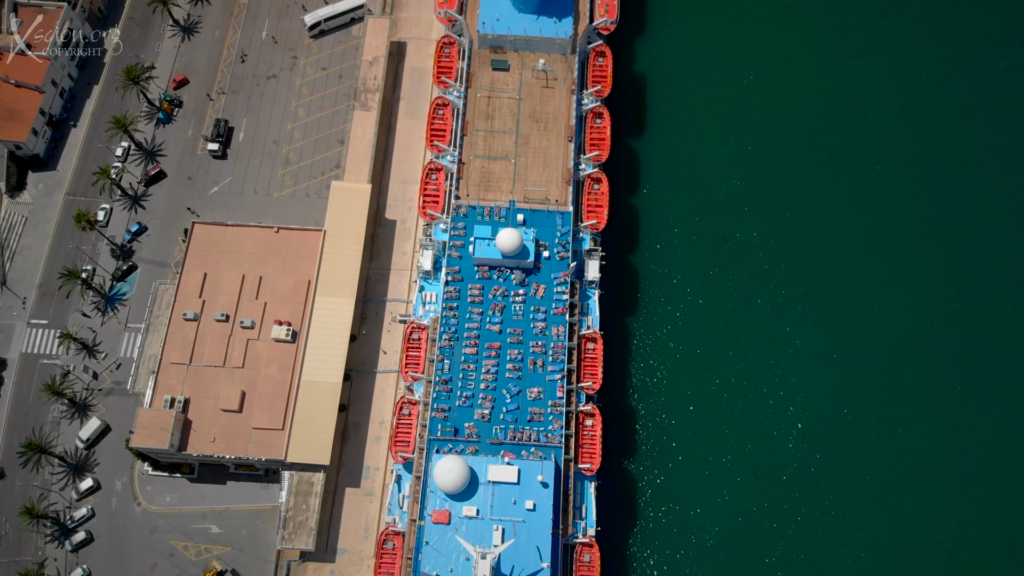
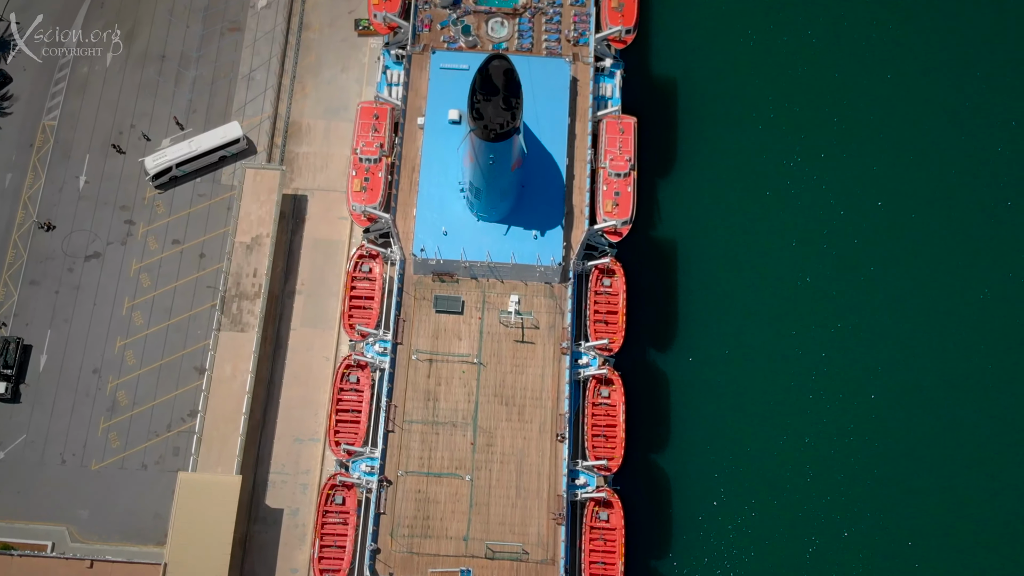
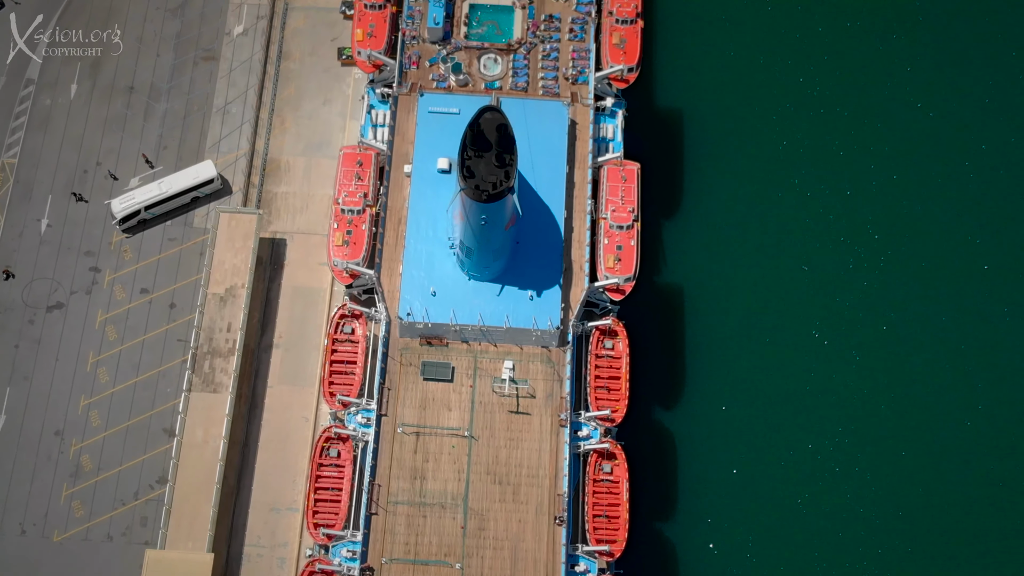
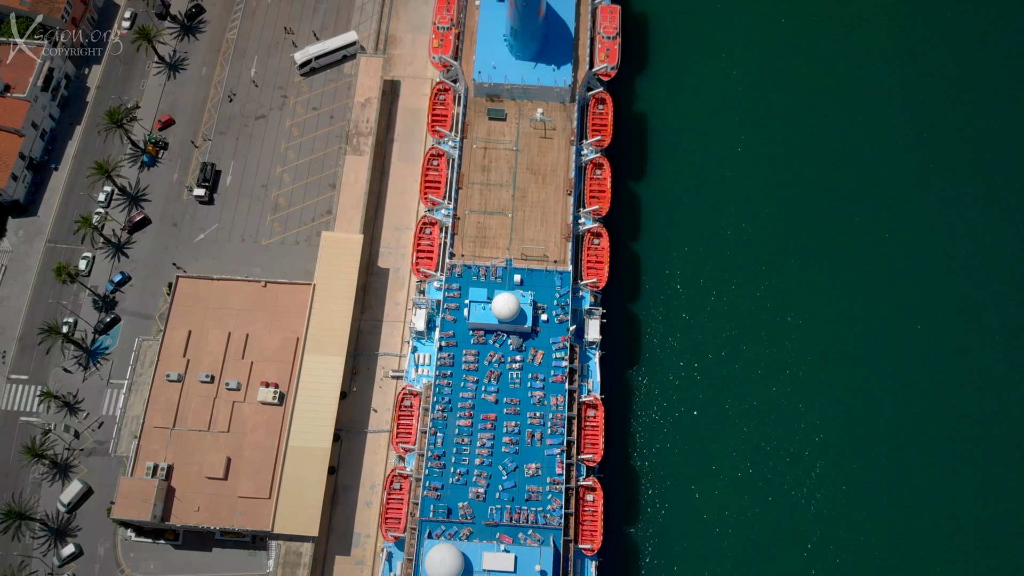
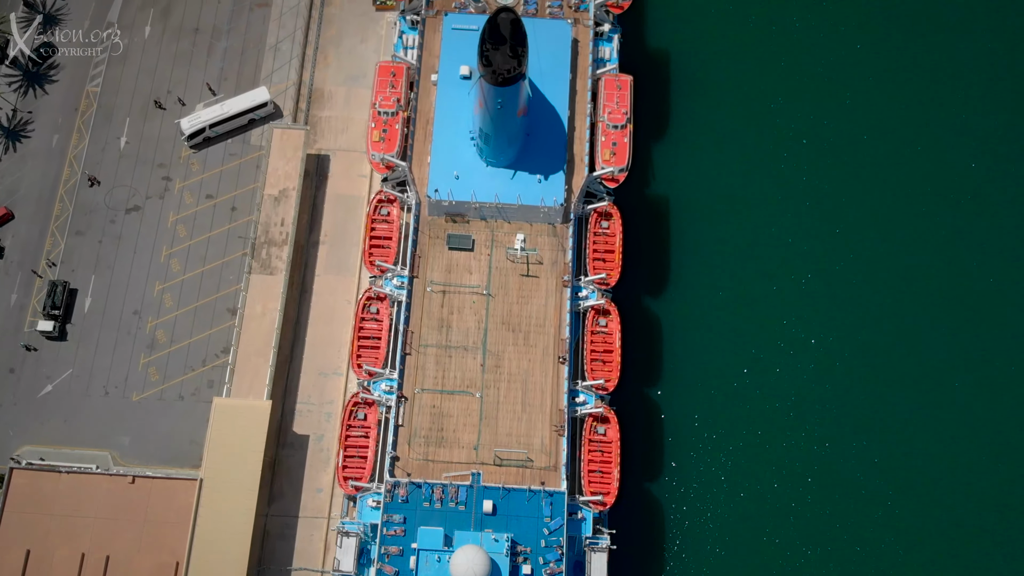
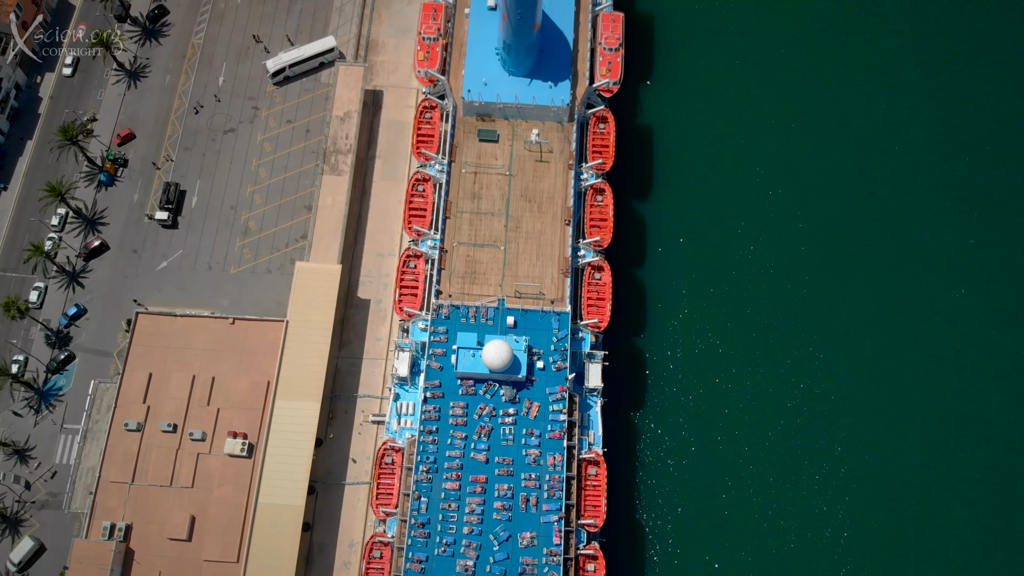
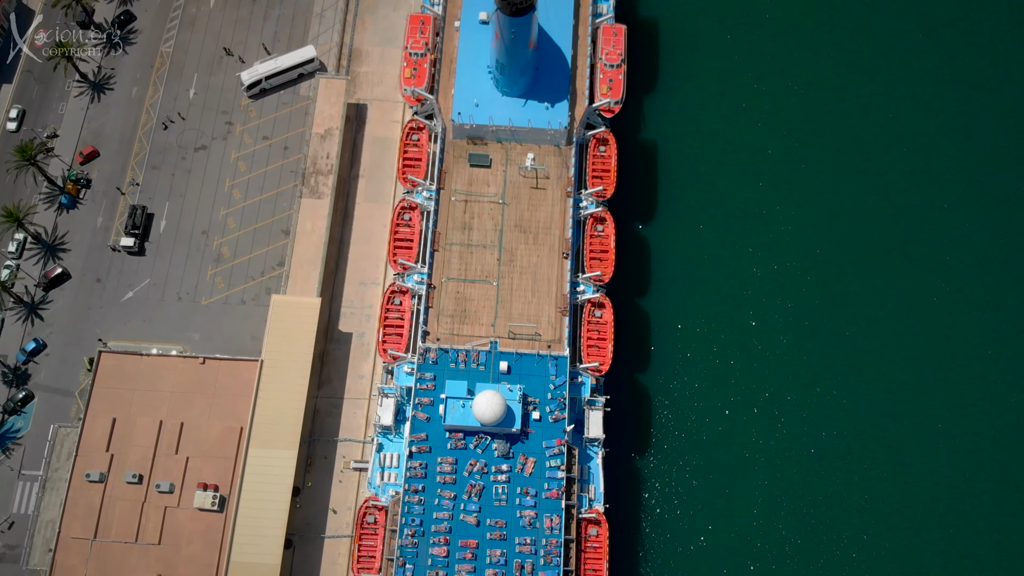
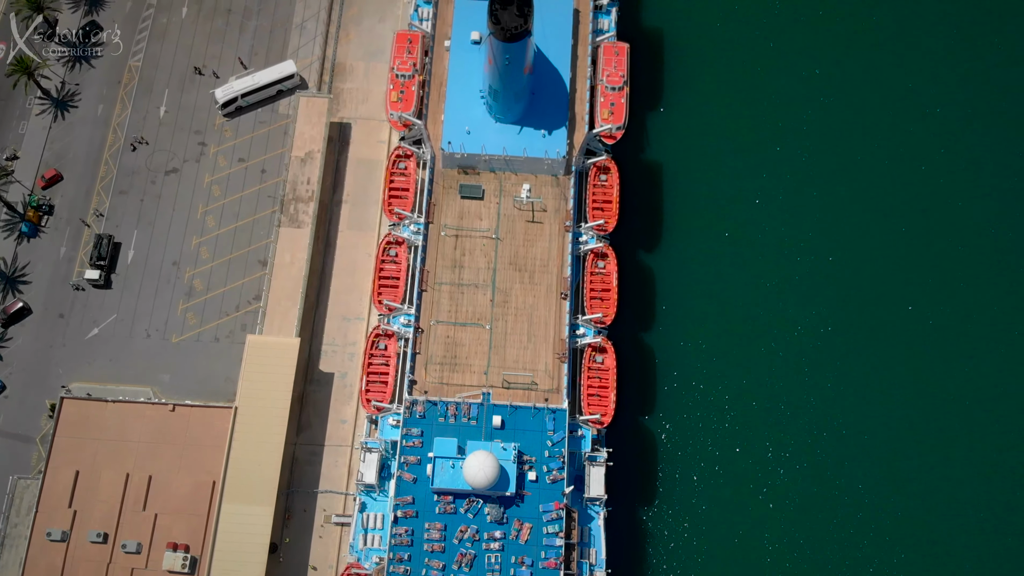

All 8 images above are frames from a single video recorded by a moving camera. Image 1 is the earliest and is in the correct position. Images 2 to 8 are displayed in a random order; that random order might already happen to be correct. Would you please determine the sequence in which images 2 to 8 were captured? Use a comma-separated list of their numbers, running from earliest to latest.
4, 6, 7, 8, 5, 2, 3
